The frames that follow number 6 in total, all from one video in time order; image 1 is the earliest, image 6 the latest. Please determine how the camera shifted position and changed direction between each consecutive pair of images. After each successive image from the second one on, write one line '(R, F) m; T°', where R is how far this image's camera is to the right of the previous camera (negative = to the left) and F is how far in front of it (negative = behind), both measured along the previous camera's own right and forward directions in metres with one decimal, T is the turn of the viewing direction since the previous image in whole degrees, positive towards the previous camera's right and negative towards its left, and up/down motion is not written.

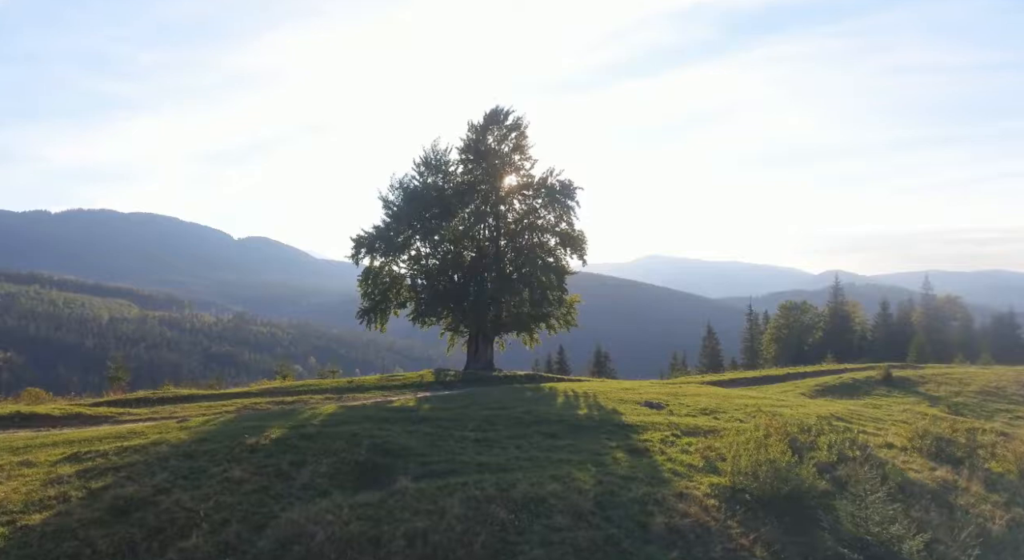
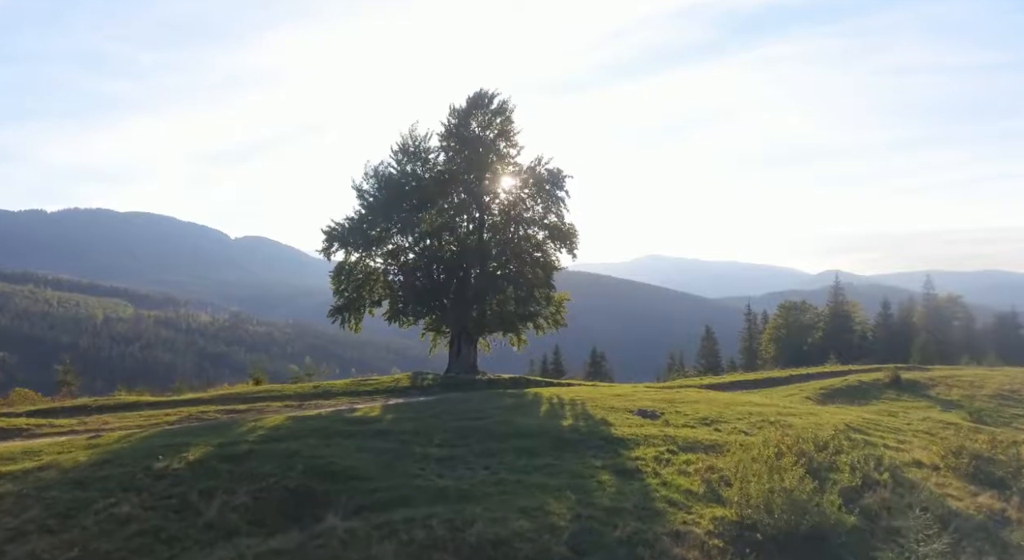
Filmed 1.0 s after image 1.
(+0.6, +2.6) m; 0°
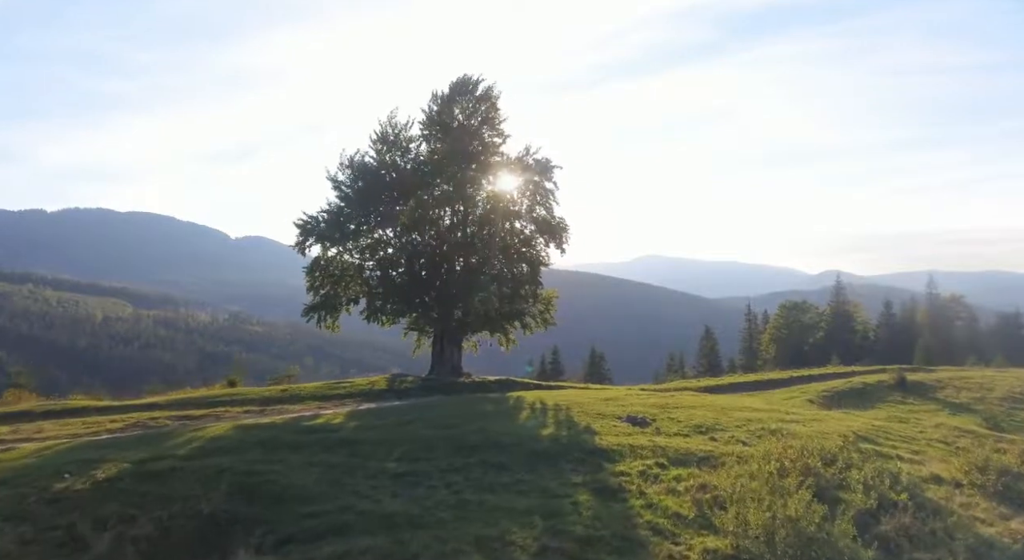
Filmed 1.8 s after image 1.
(+0.7, +1.9) m; 0°
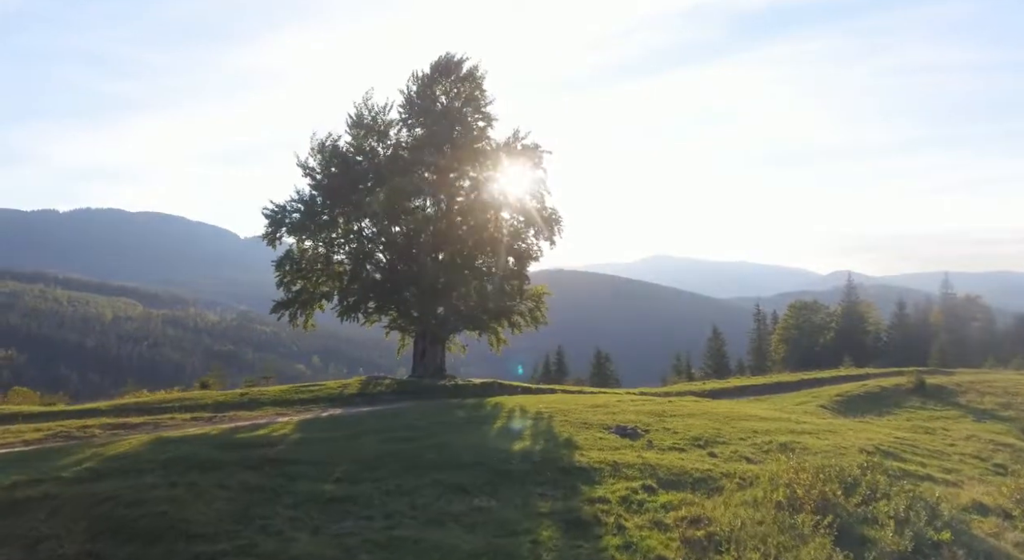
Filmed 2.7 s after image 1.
(+0.9, +2.4) m; -1°
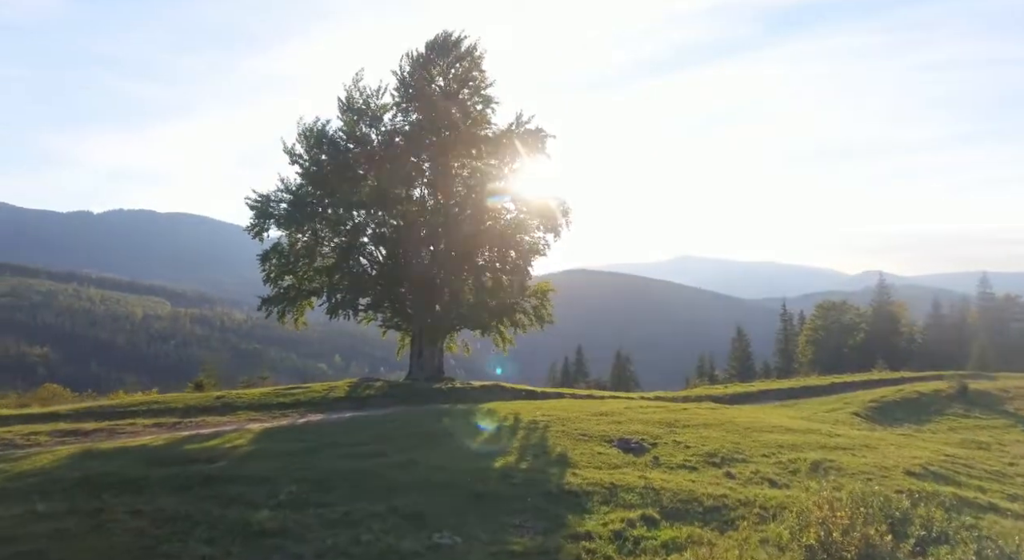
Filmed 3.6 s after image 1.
(+0.8, +2.2) m; -2°
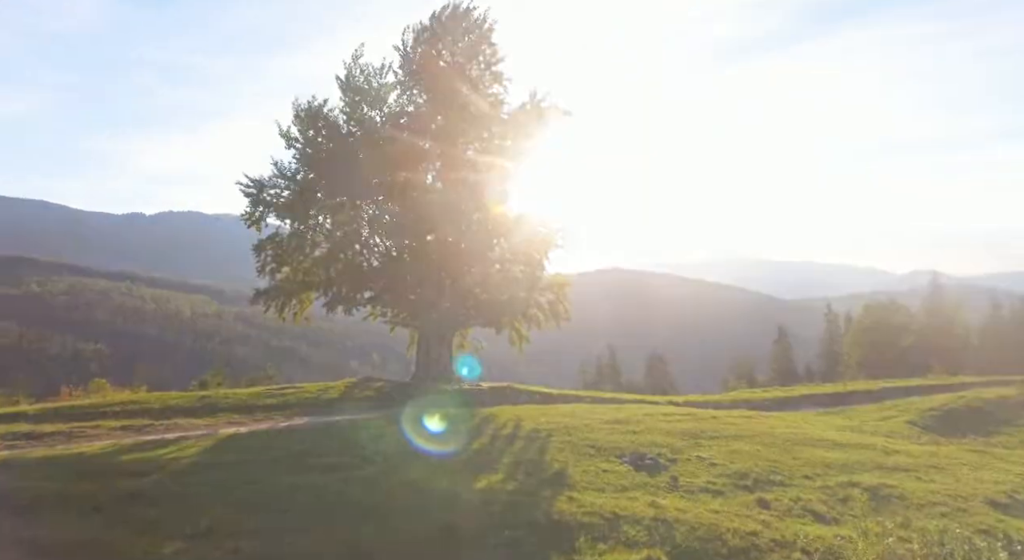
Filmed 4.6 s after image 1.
(+0.8, +2.3) m; -3°
